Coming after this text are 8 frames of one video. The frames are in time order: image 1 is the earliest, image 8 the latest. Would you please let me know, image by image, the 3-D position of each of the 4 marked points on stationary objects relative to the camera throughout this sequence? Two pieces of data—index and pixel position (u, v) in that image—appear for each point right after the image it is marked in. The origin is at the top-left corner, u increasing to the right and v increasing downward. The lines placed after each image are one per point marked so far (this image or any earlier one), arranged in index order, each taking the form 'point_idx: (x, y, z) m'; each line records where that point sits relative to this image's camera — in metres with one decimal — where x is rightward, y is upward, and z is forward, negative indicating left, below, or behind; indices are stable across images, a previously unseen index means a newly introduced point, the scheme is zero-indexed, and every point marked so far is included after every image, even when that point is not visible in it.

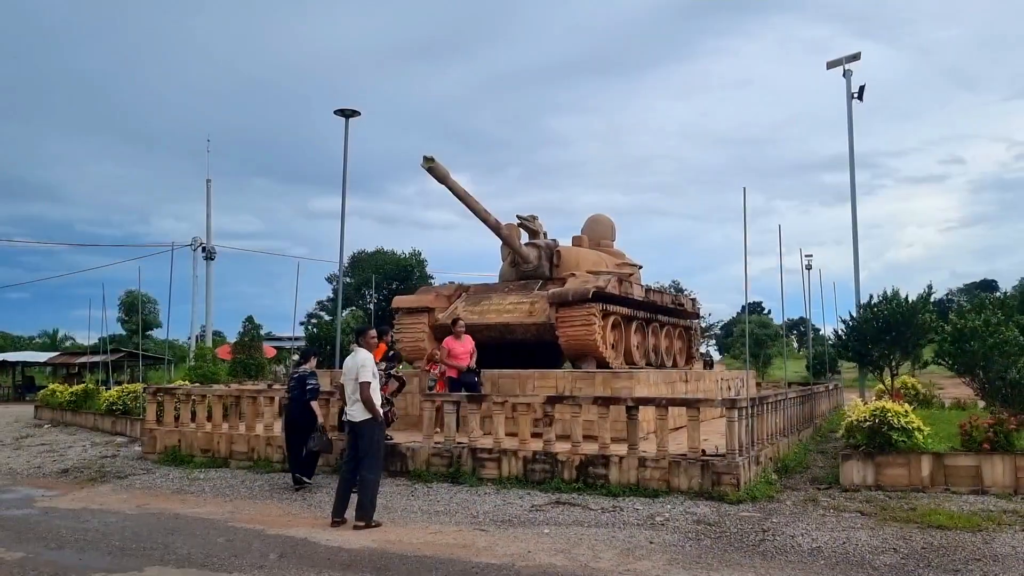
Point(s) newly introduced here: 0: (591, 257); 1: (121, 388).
0: (+1.4, +0.5, +15.4) m
1: (-7.9, -2.0, +17.0) m
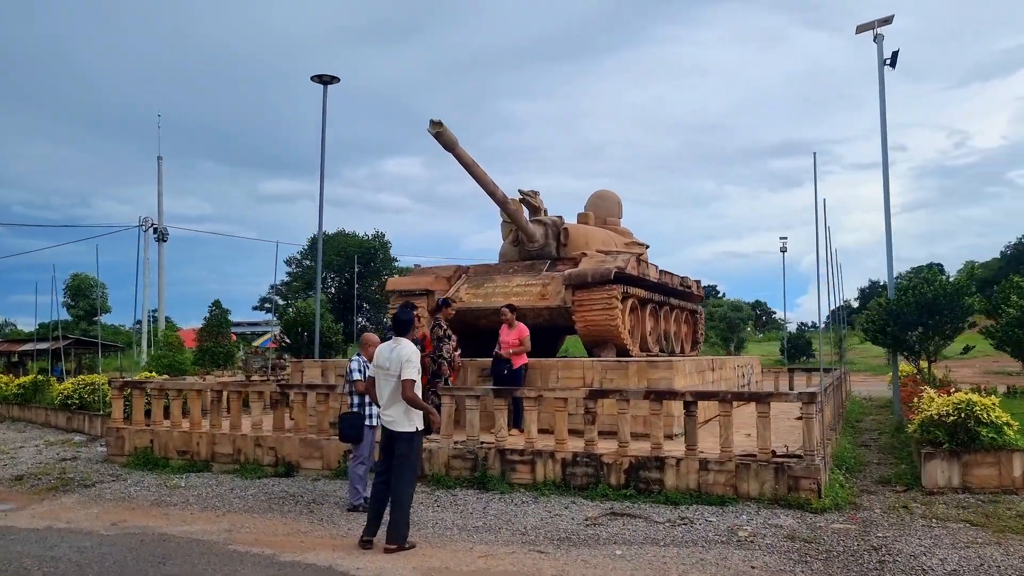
0: (+1.5, +0.8, +14.3) m
1: (-7.9, -1.7, +15.4) m
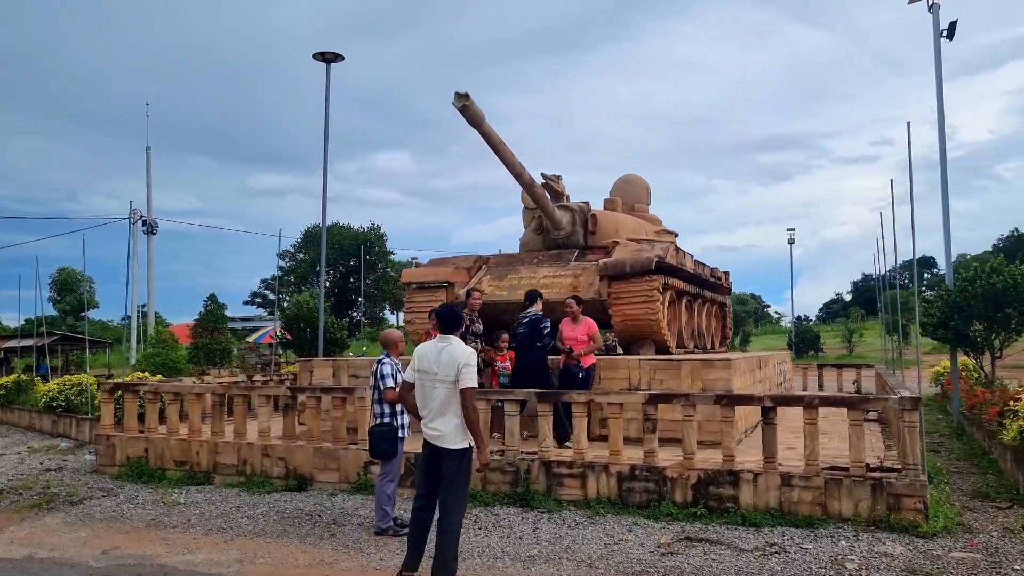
0: (+1.8, +1.0, +13.2) m
1: (-7.5, -1.5, +14.2) m
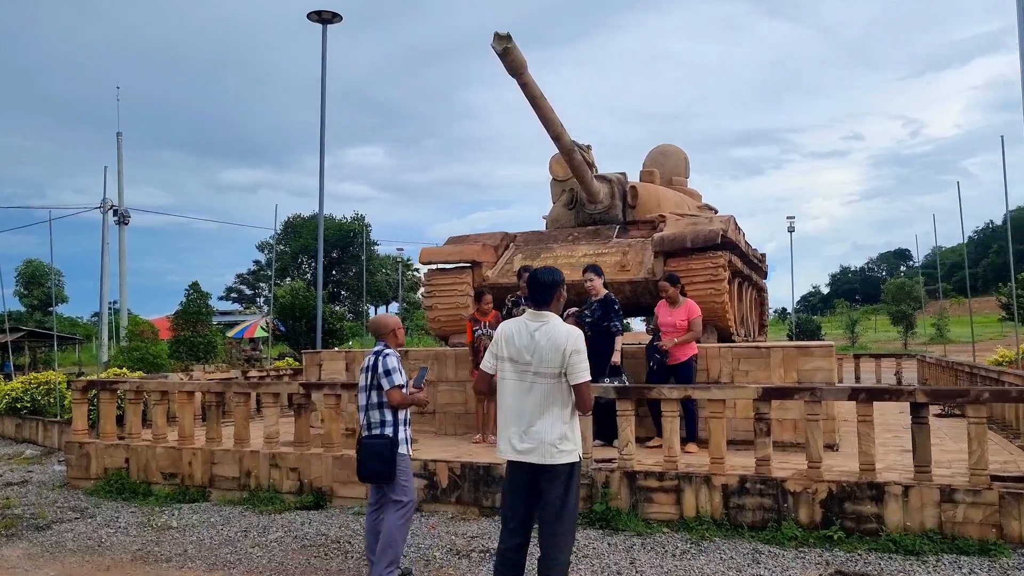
0: (+2.2, +1.2, +11.8) m
1: (-7.2, -1.3, +12.5) m
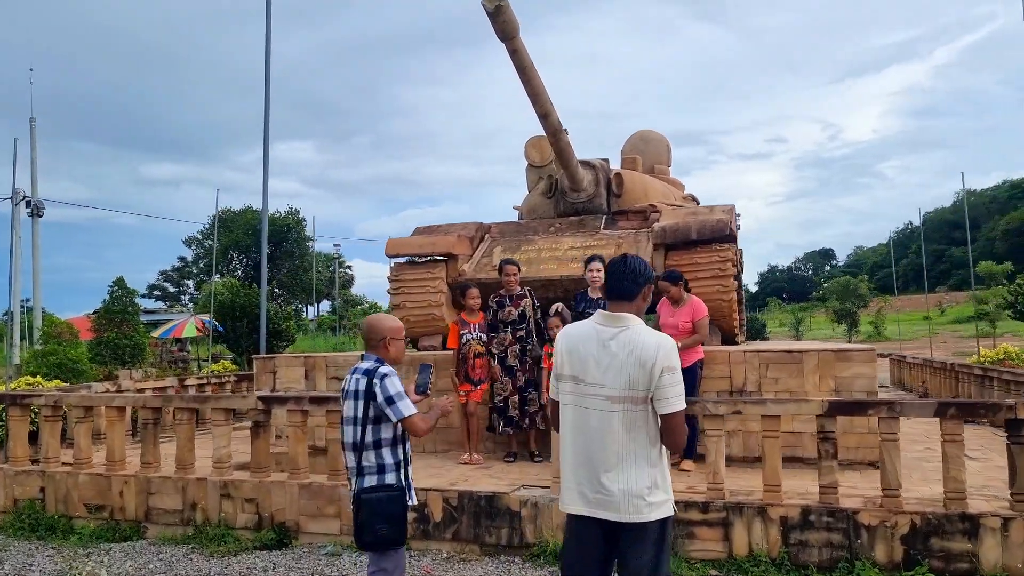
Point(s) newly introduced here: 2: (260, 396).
0: (+1.9, +1.3, +10.8) m
1: (-7.5, -1.3, +10.8) m
2: (-1.9, -0.8, +6.3) m
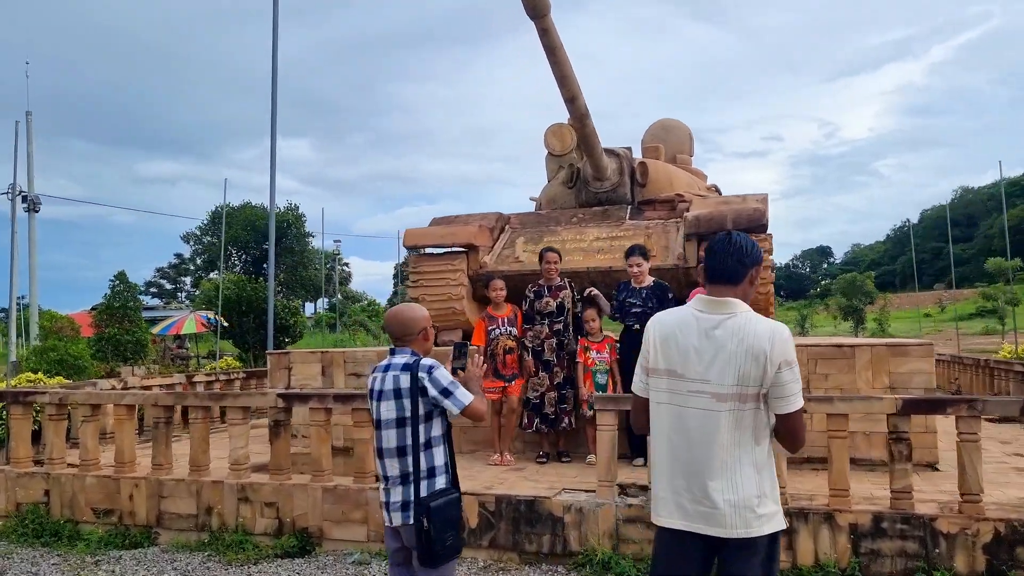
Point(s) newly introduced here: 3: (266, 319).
0: (+2.1, +1.4, +10.5) m
1: (-7.3, -1.2, +10.4) m
2: (-1.6, -0.7, +5.9) m
3: (-4.8, -0.6, +16.4) m
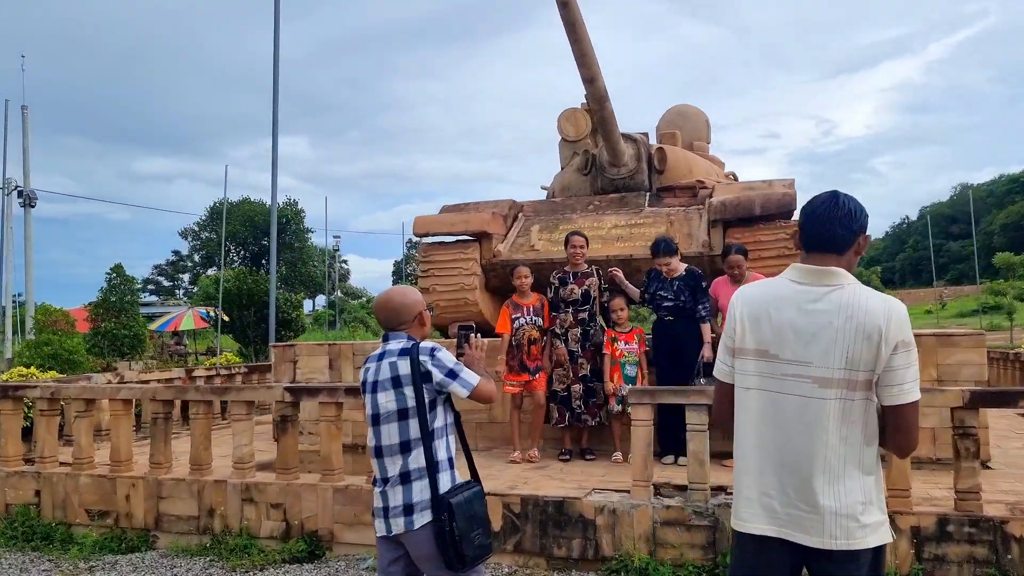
0: (+2.3, +1.5, +10.1) m
1: (-7.2, -1.1, +10.0) m
2: (-1.4, -0.6, +5.5) m
3: (-4.7, -0.5, +16.0) m
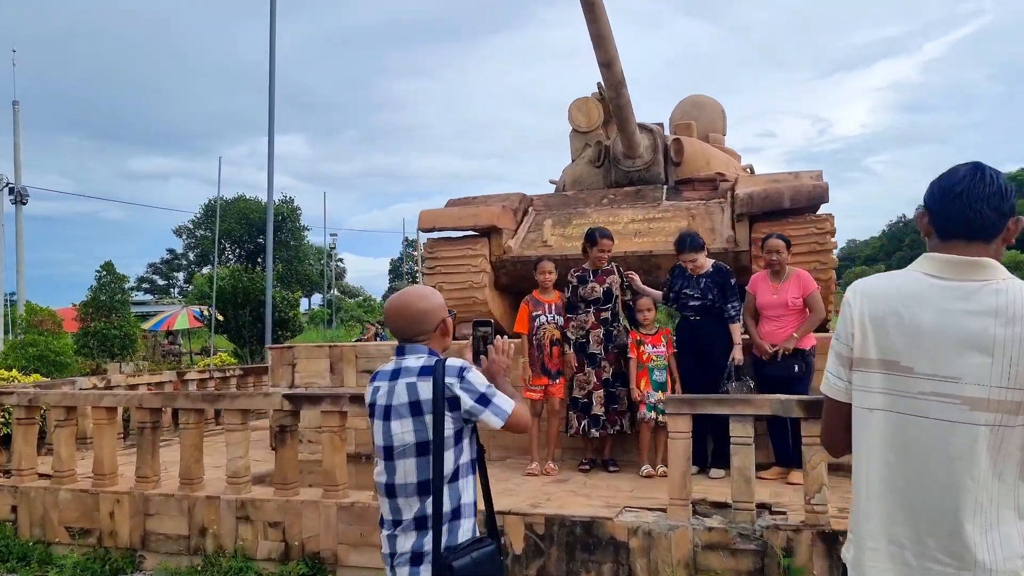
0: (+2.4, +1.5, +9.6) m
1: (-7.1, -1.1, +9.5) m
2: (-1.3, -0.6, +5.0) m
3: (-4.6, -0.4, +15.5) m
